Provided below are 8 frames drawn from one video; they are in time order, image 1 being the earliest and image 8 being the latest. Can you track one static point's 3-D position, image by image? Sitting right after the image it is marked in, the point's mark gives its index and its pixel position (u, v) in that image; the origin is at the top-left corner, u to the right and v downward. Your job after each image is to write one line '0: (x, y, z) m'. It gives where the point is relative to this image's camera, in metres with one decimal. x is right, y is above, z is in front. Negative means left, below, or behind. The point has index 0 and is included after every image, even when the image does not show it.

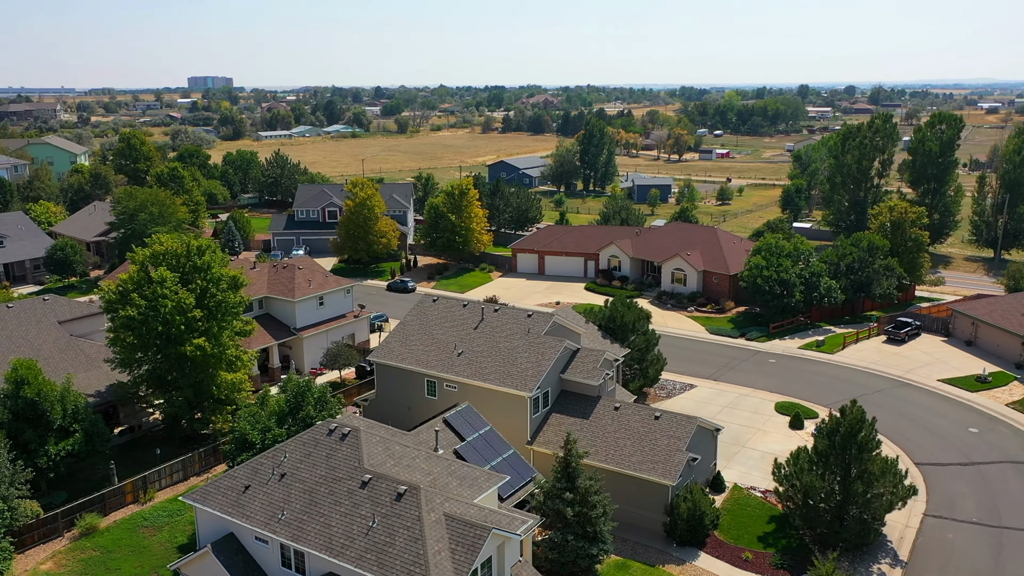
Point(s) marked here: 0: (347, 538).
0: (-3.9, -5.9, +19.0) m
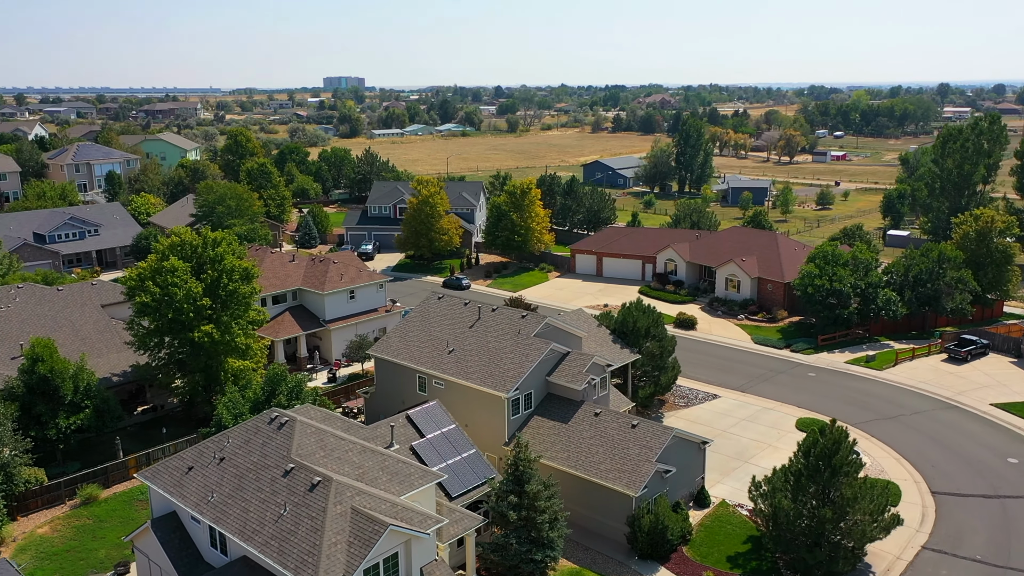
0: (-6.1, -5.7, +19.7) m
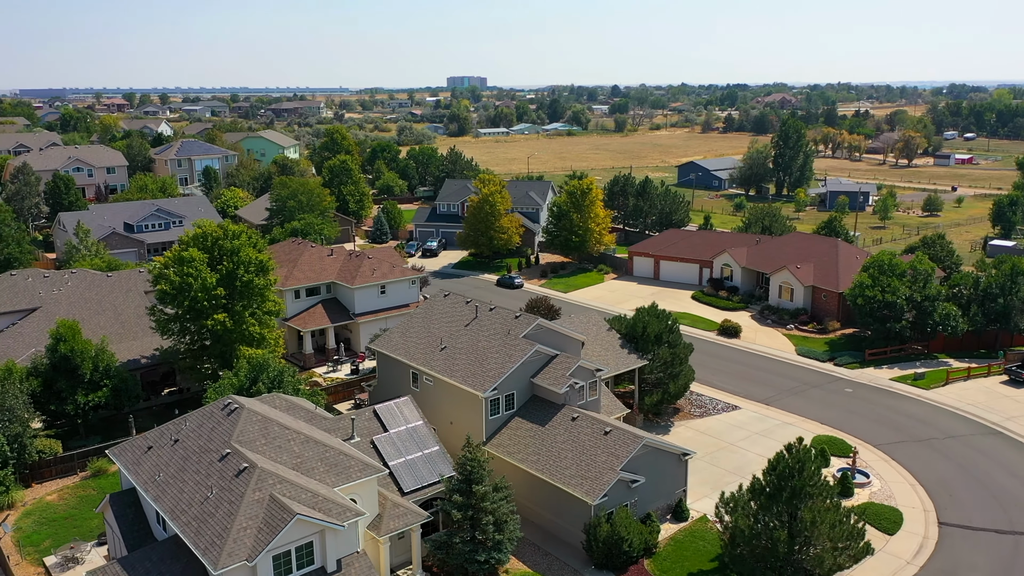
0: (-8.2, -5.5, +20.6) m
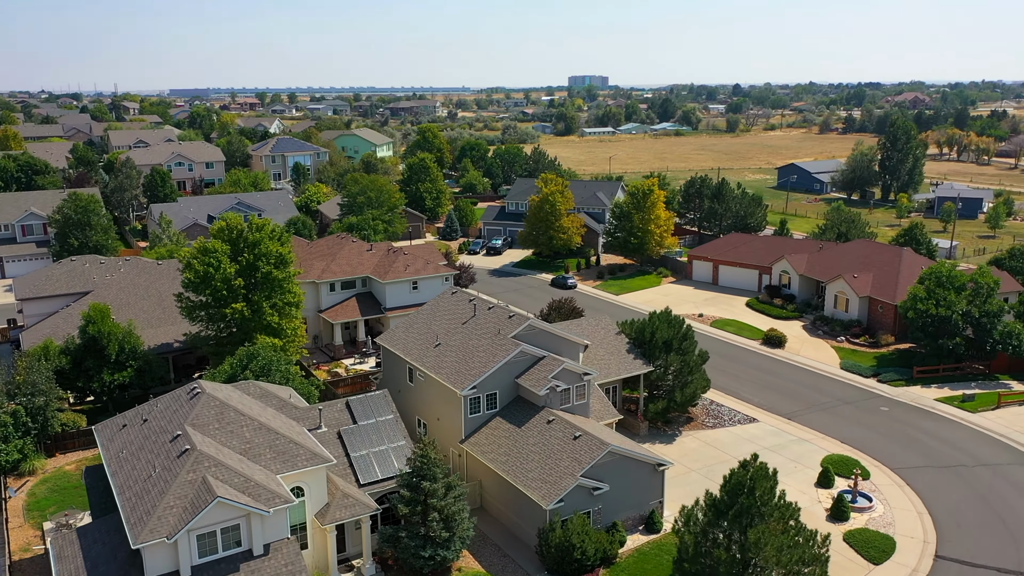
0: (-10.2, -5.2, +21.9) m
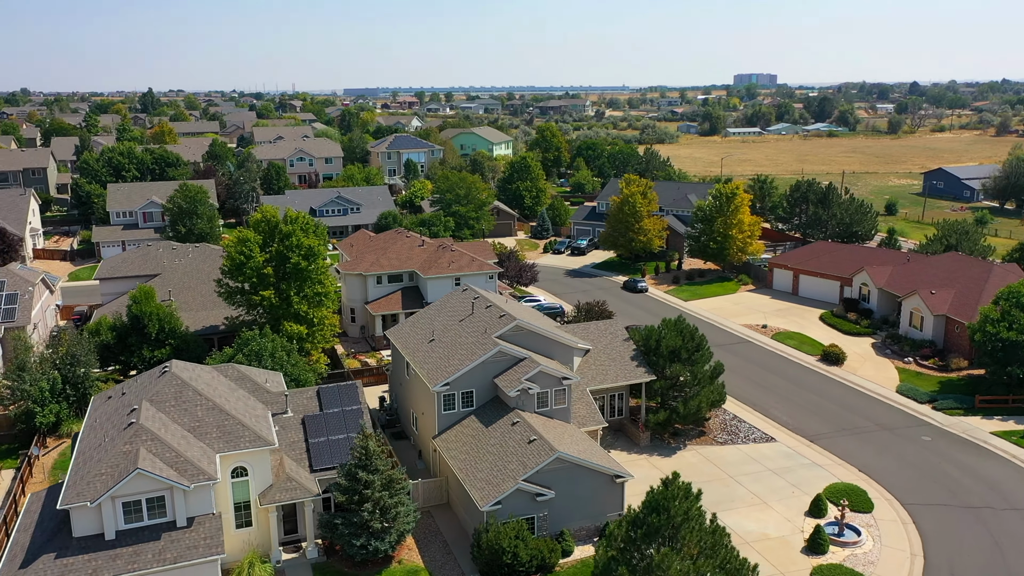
0: (-12.4, -4.7, +23.9) m
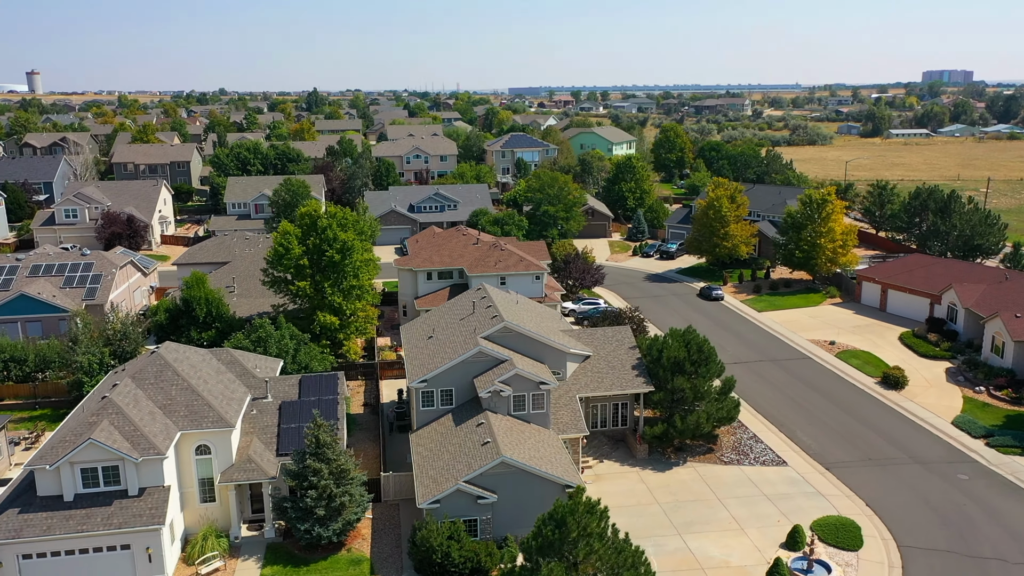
0: (-14.2, -4.2, +26.3) m
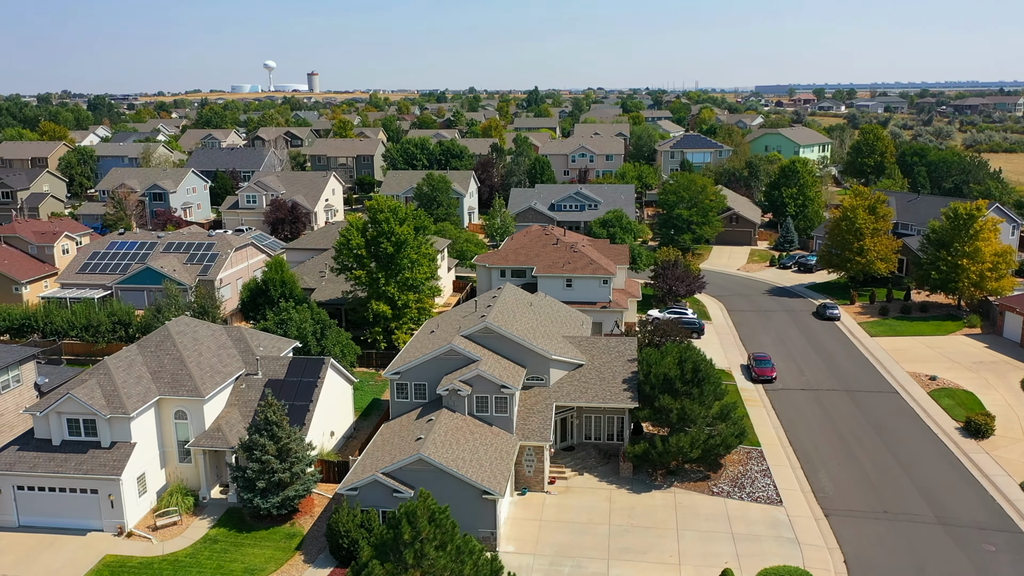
0: (-15.9, -3.2, +30.4) m
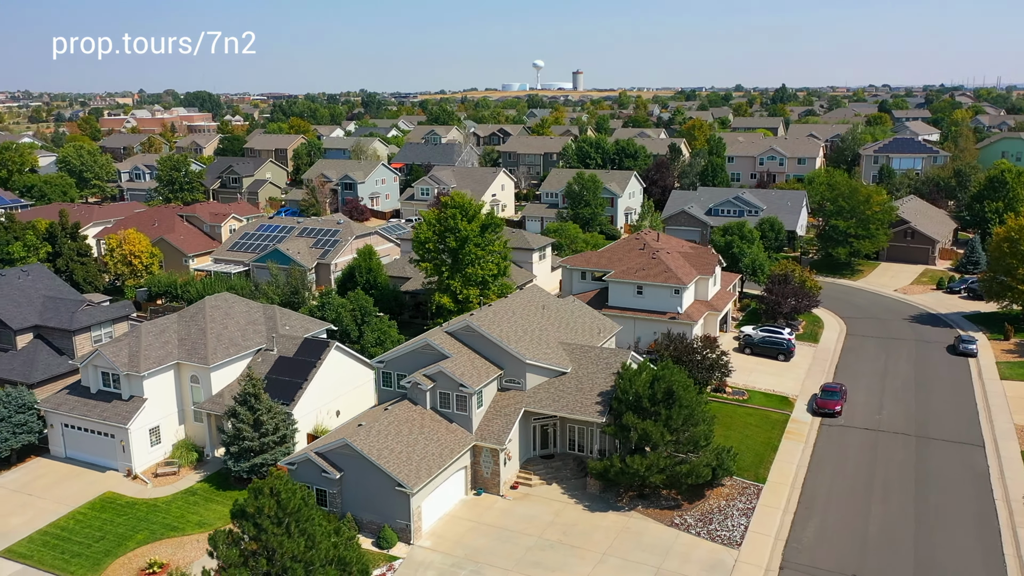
0: (-16.2, -2.1, +35.3) m
